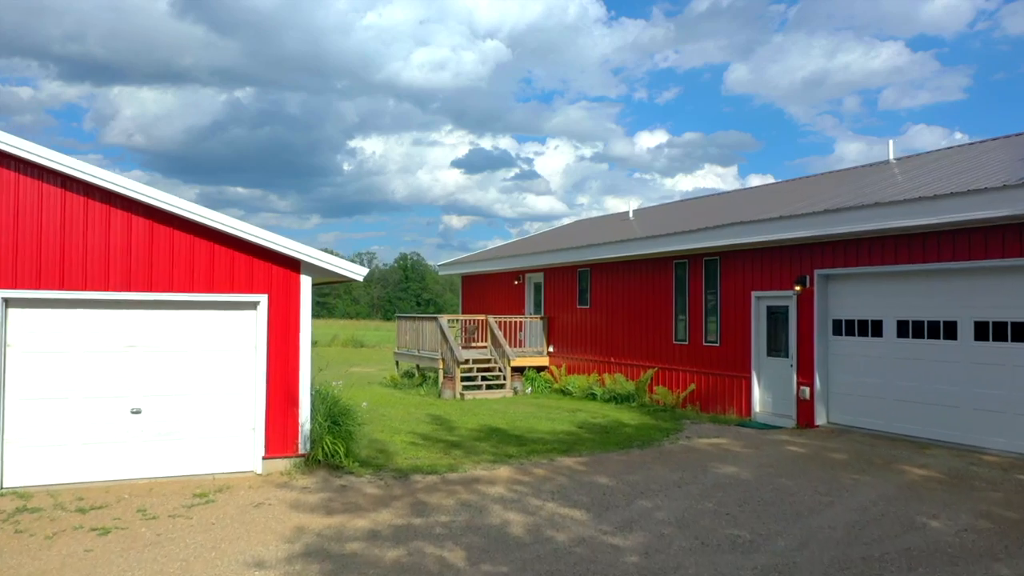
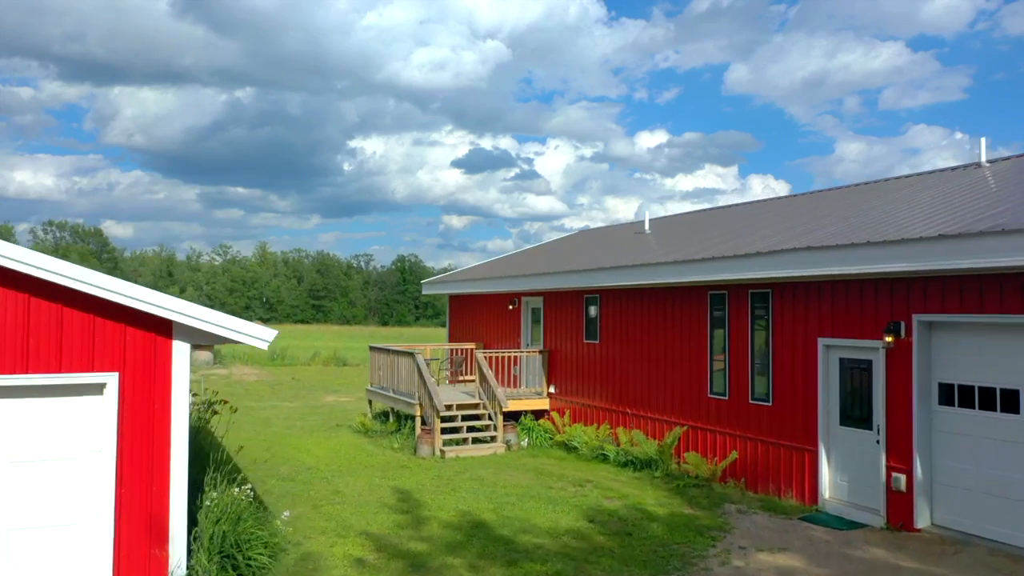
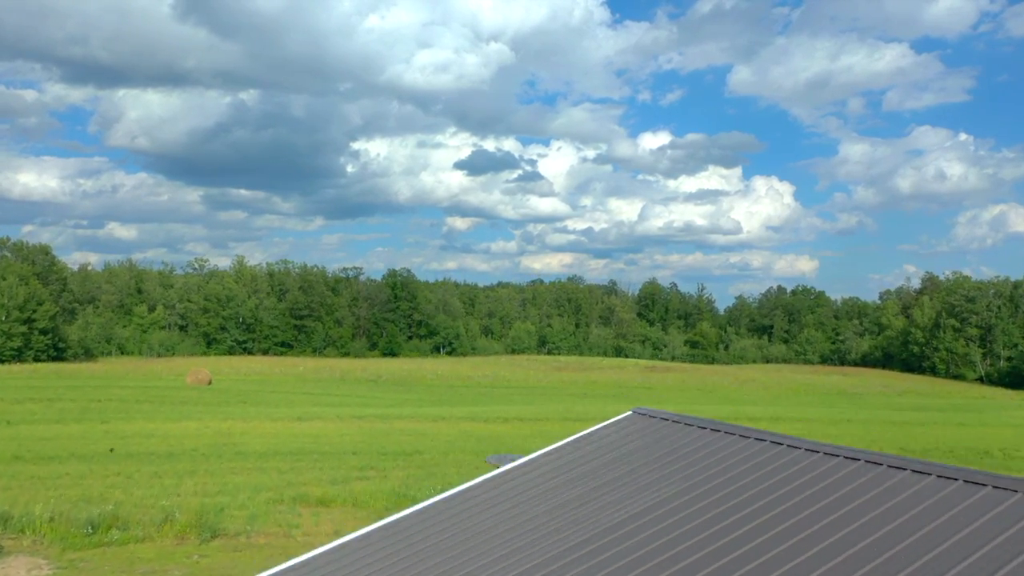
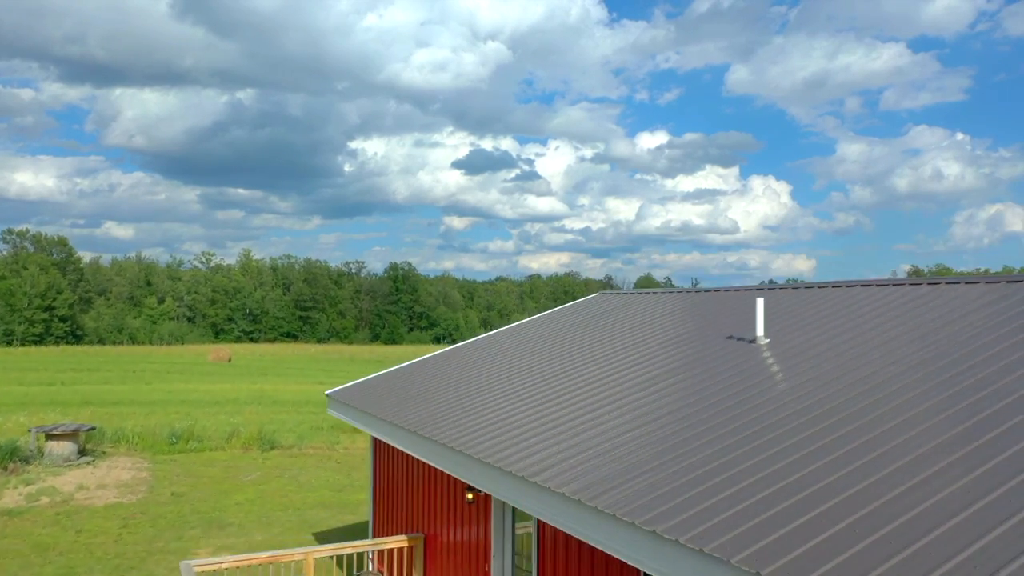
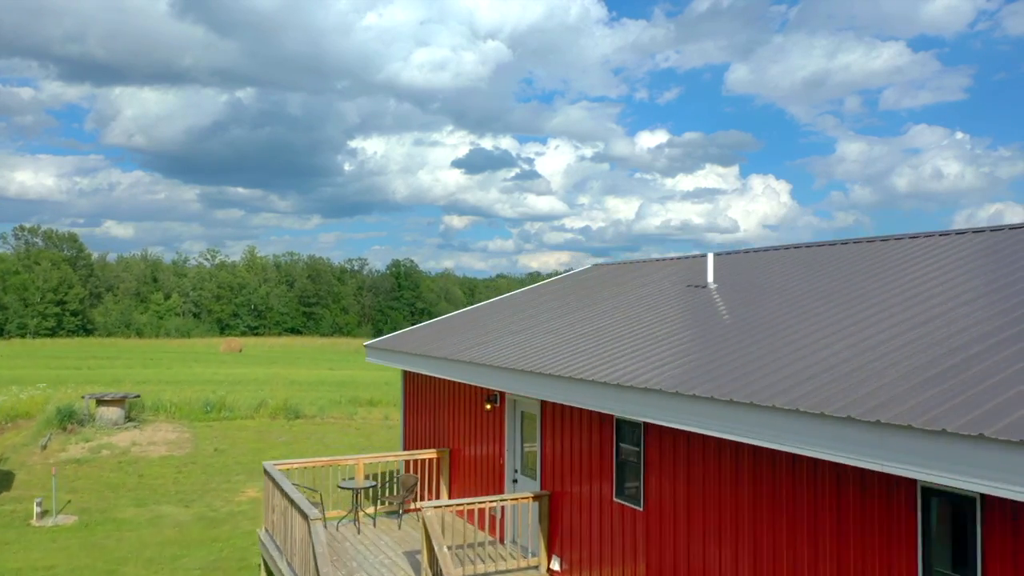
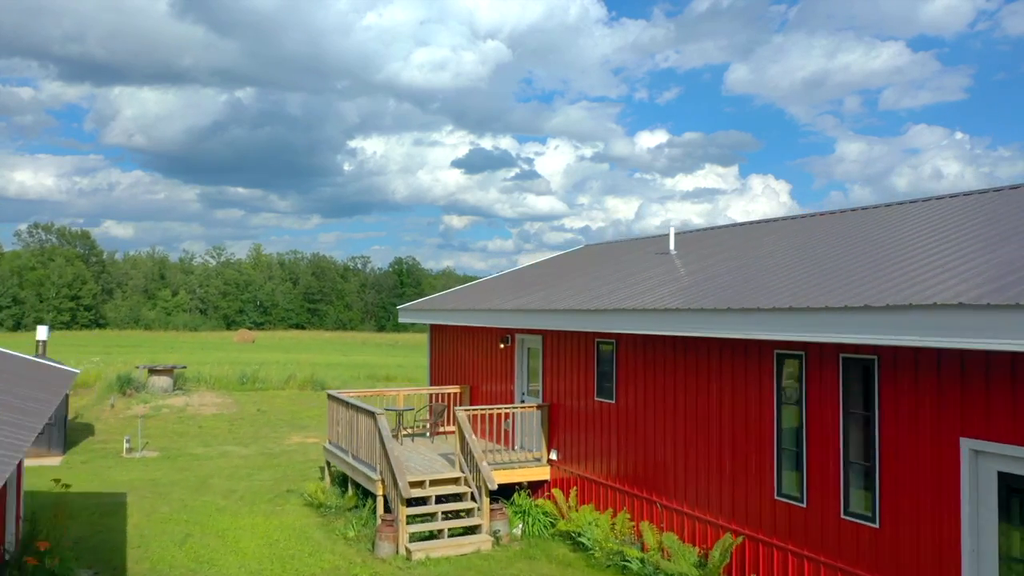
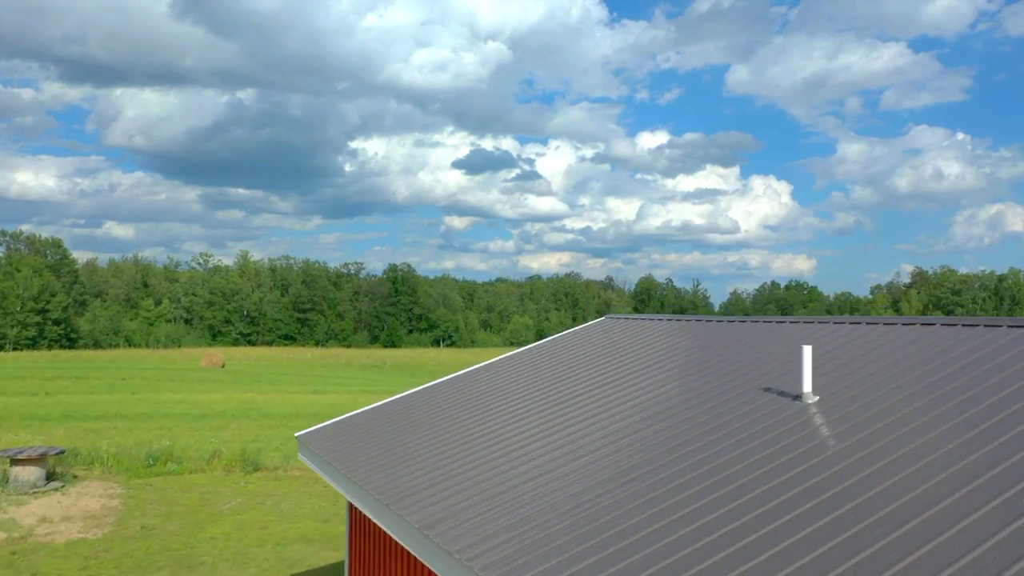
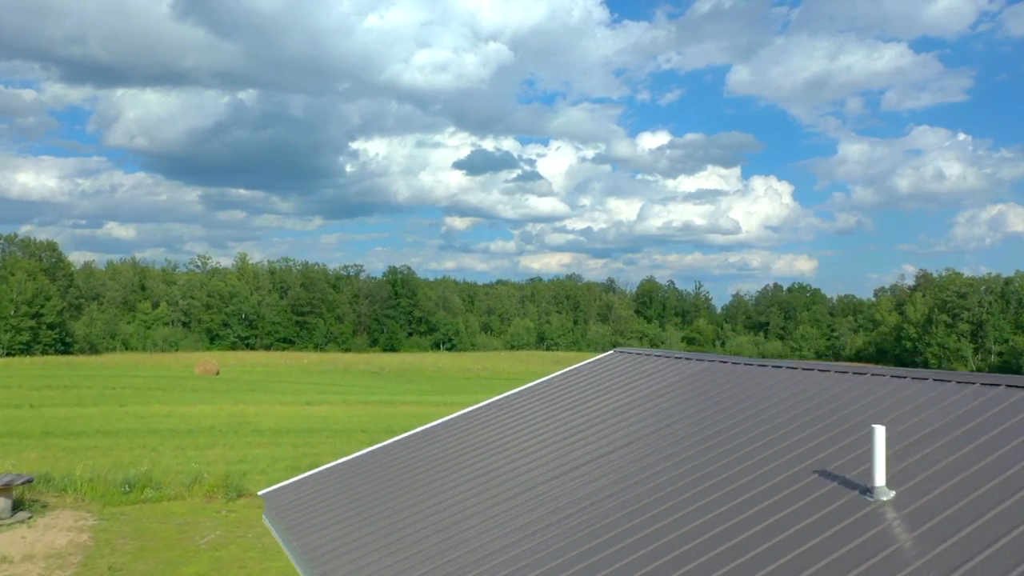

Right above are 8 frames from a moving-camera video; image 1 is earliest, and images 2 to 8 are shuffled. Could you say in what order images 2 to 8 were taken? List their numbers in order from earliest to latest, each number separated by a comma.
2, 6, 5, 4, 7, 8, 3
